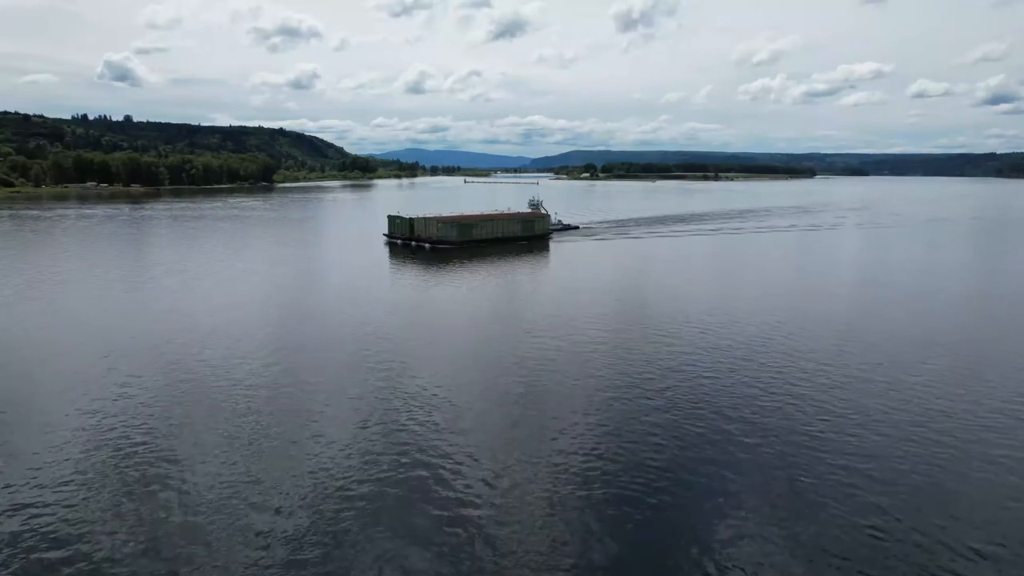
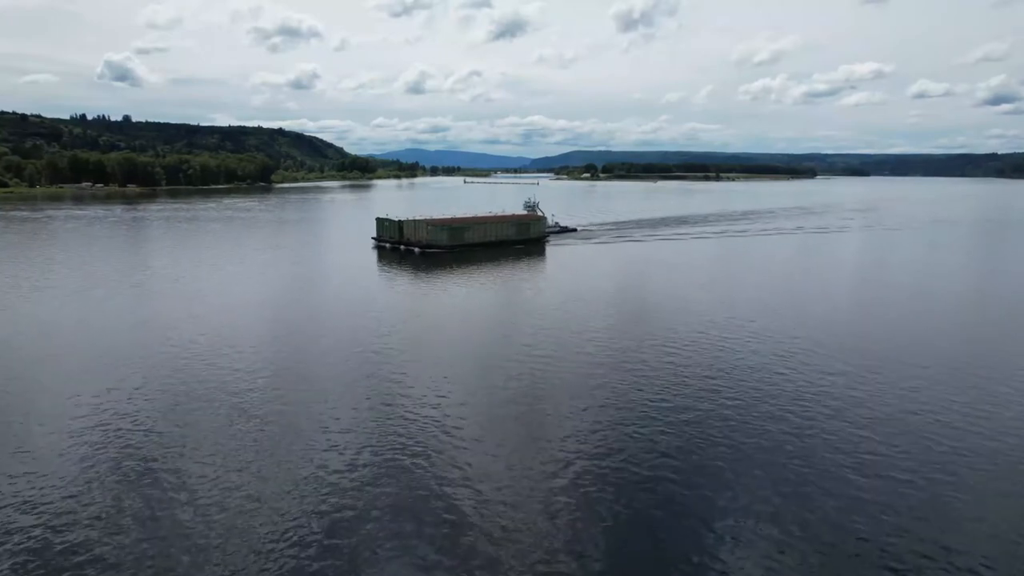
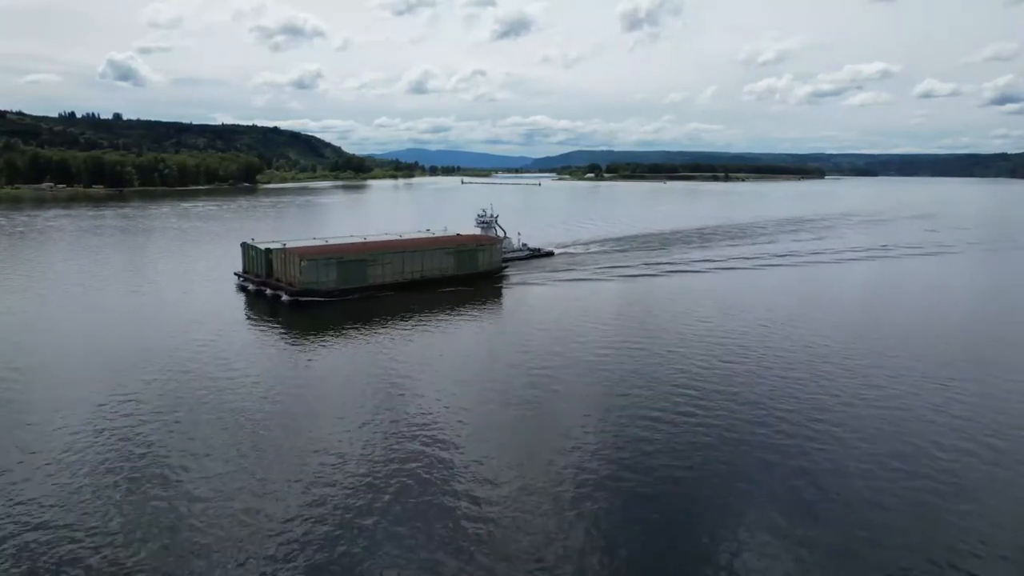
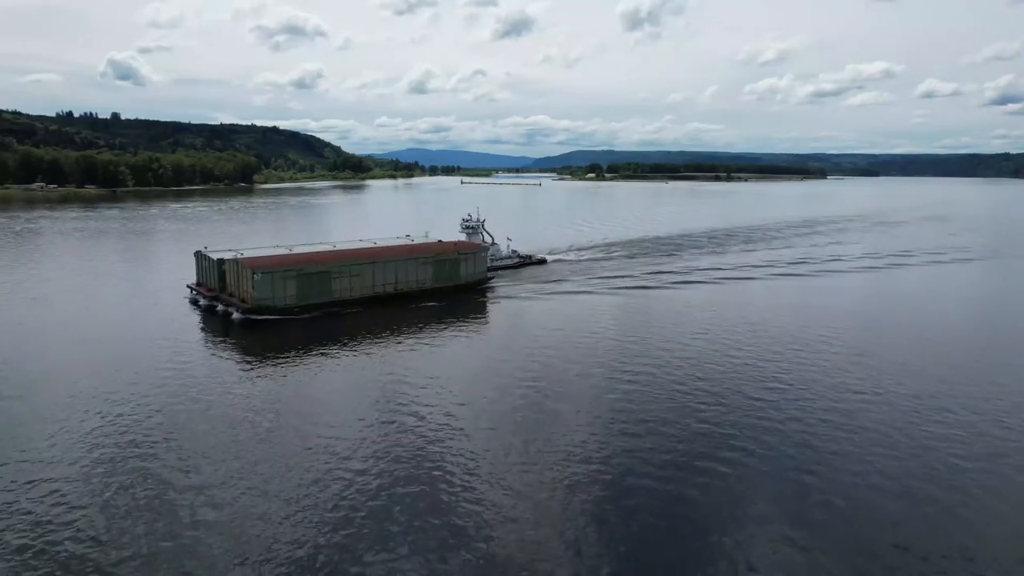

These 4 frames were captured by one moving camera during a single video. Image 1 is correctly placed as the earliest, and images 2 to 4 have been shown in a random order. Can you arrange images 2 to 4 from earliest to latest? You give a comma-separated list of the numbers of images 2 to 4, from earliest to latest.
2, 3, 4
